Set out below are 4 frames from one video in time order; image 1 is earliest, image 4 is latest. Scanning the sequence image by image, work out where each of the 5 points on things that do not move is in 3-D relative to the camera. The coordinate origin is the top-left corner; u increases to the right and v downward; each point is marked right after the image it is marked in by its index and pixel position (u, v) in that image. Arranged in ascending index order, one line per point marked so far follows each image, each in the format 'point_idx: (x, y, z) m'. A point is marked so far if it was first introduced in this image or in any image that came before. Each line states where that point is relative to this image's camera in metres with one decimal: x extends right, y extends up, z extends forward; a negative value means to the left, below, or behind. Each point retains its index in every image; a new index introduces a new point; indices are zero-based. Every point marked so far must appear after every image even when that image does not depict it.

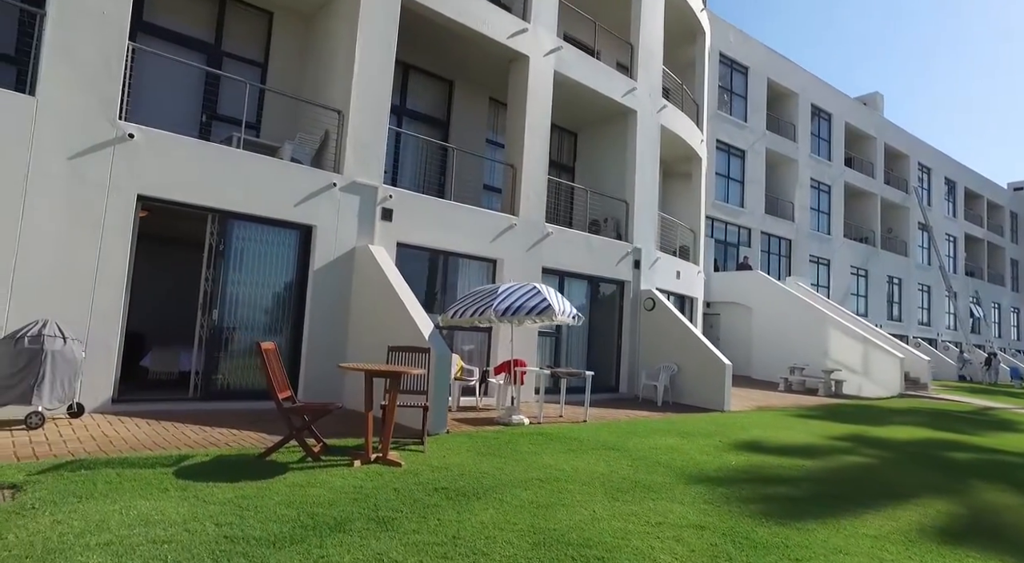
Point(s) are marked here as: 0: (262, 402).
0: (-3.6, -1.7, +8.6) m
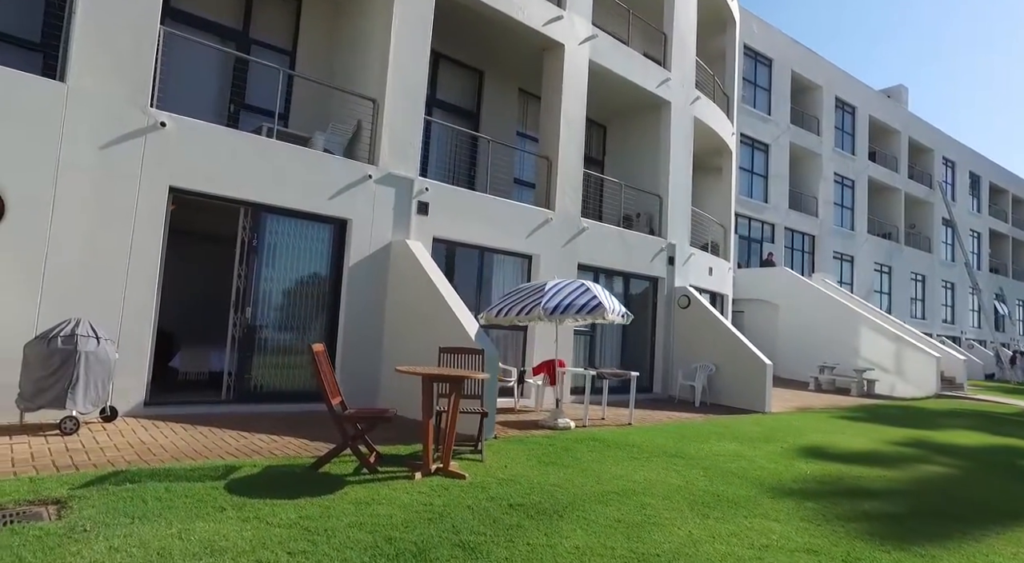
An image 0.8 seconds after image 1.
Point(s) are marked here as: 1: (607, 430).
0: (-2.9, -1.7, +8.2) m
1: (+1.3, -2.0, +8.2) m
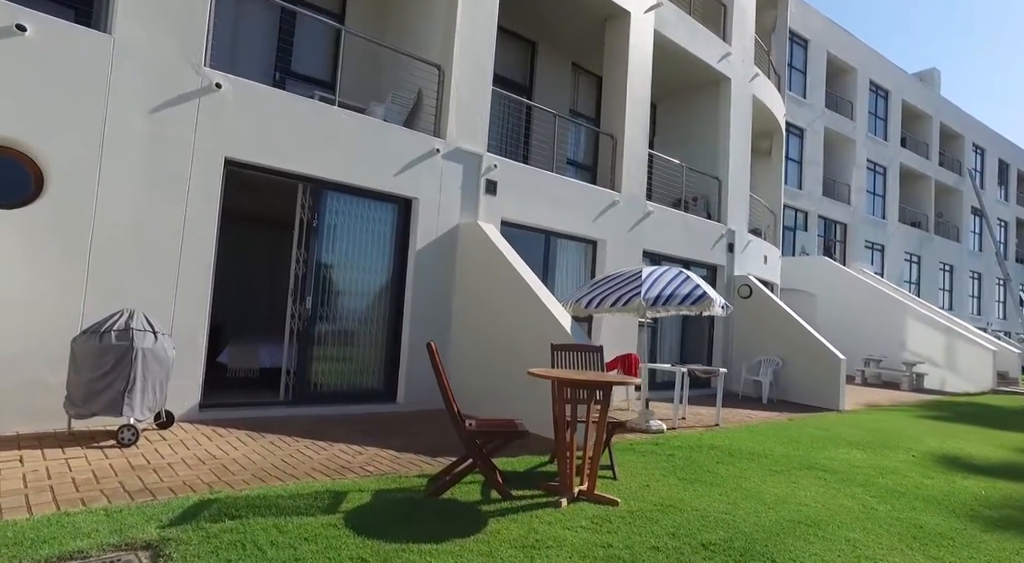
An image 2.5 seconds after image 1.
0: (-1.8, -1.5, +7.4) m
1: (+2.4, -1.9, +7.4) m
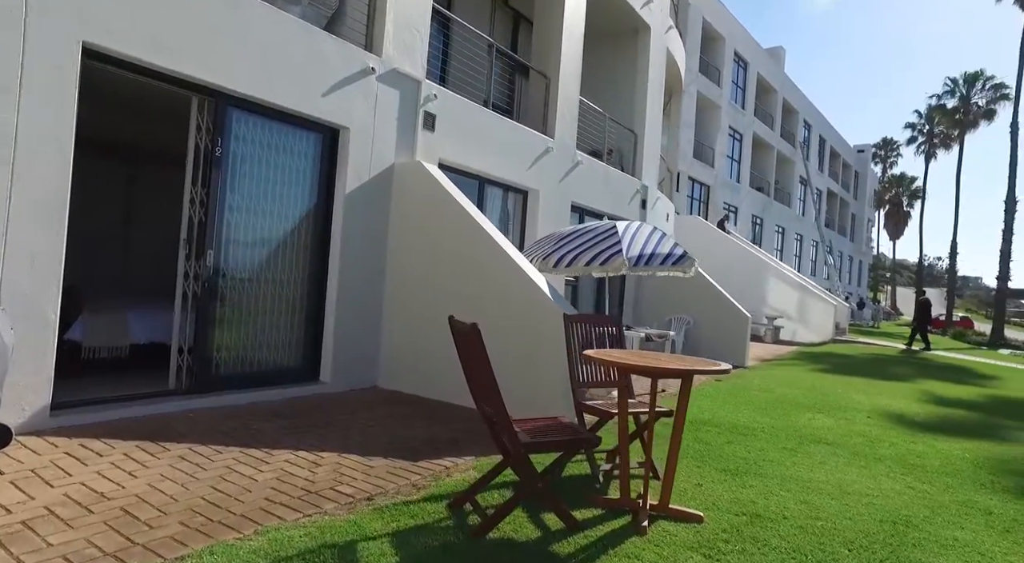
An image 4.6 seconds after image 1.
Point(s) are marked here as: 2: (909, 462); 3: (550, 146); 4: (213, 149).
0: (-2.3, -1.0, +5.8) m
1: (+1.8, -1.4, +6.9) m
2: (+3.2, -1.5, +4.9) m
3: (+0.6, +2.1, +9.5) m
4: (-2.6, +1.1, +5.2) m
